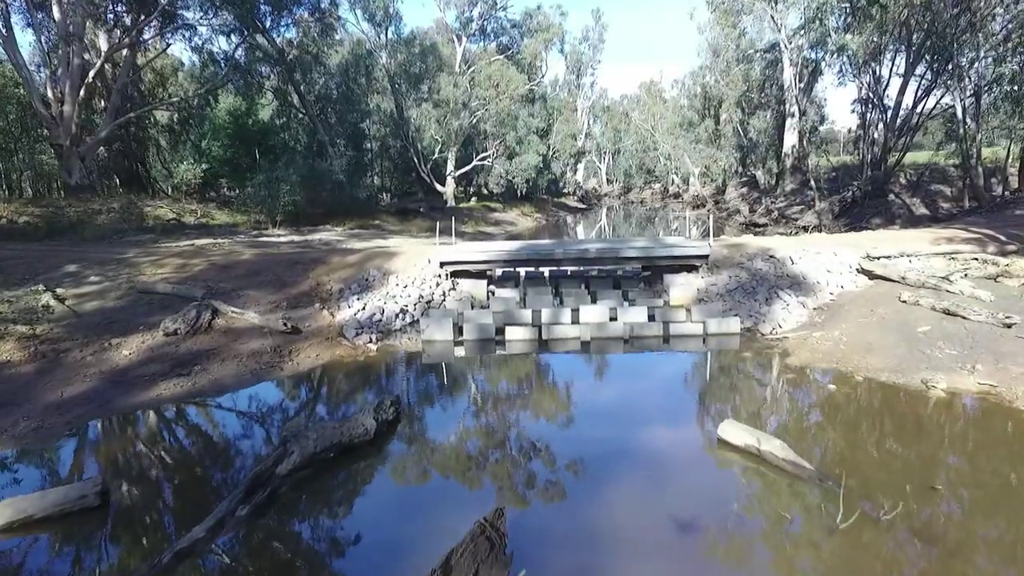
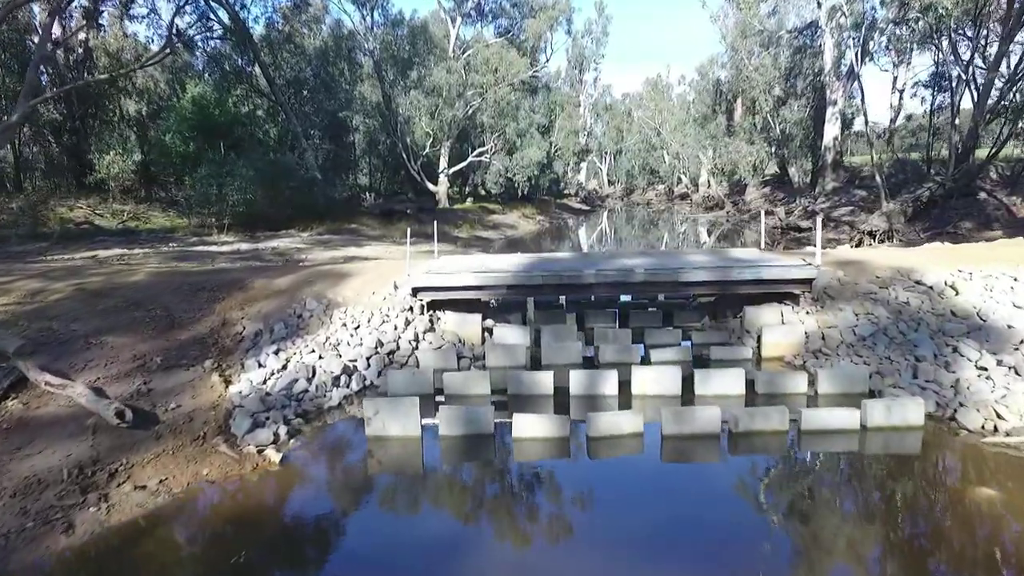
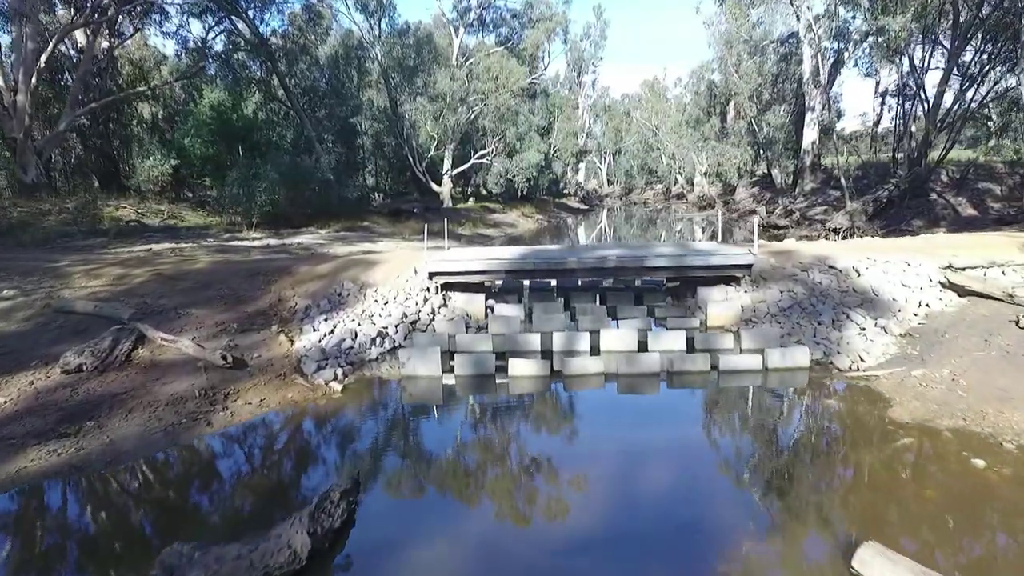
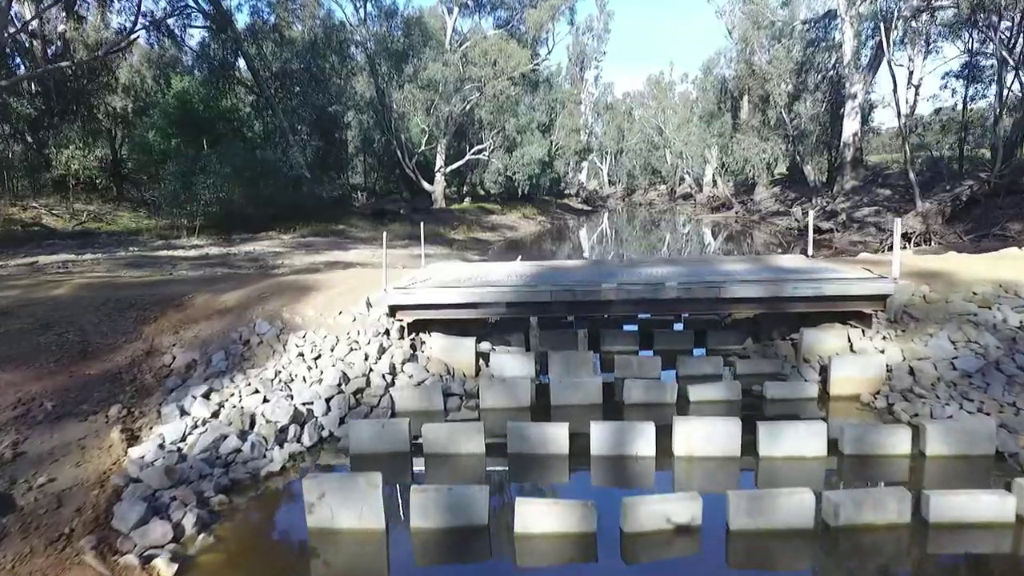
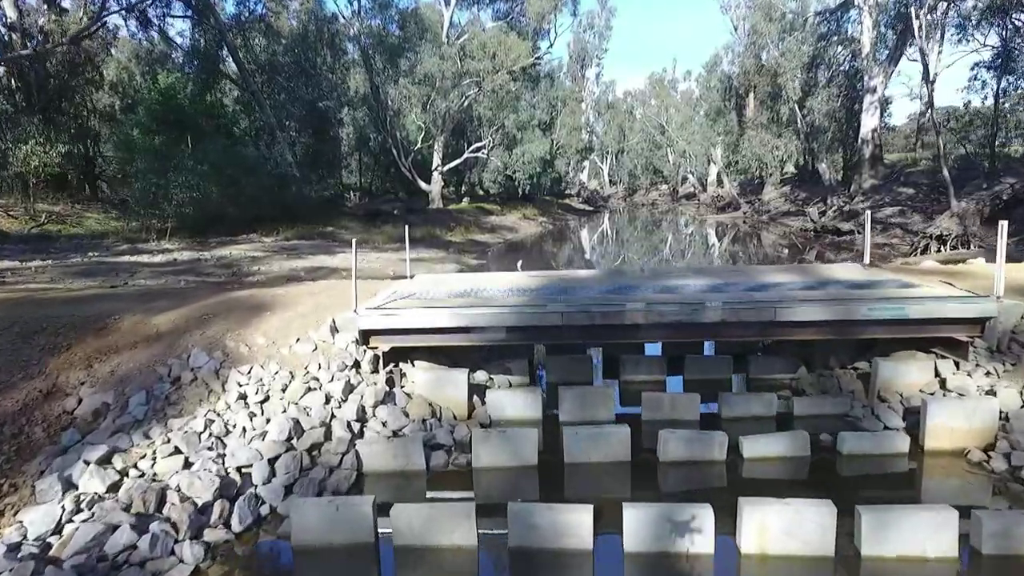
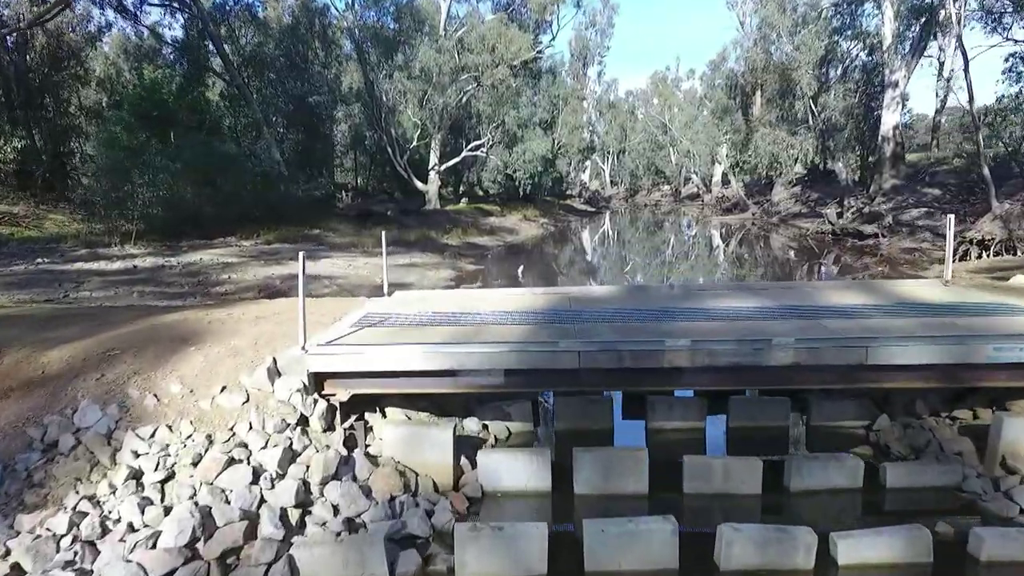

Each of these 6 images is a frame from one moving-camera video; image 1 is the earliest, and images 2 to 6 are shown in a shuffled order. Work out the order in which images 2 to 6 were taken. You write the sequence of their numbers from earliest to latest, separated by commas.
3, 2, 4, 5, 6
